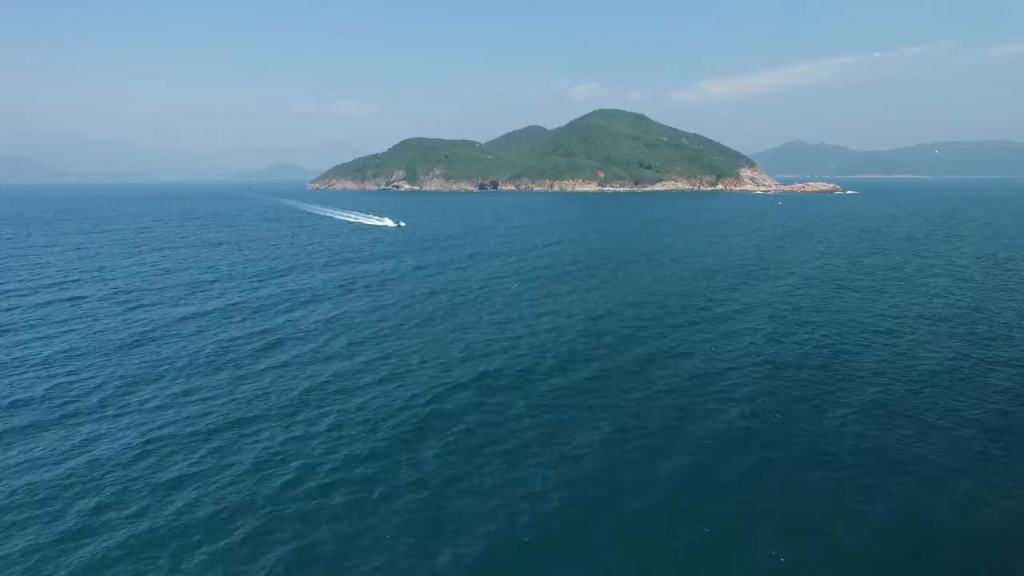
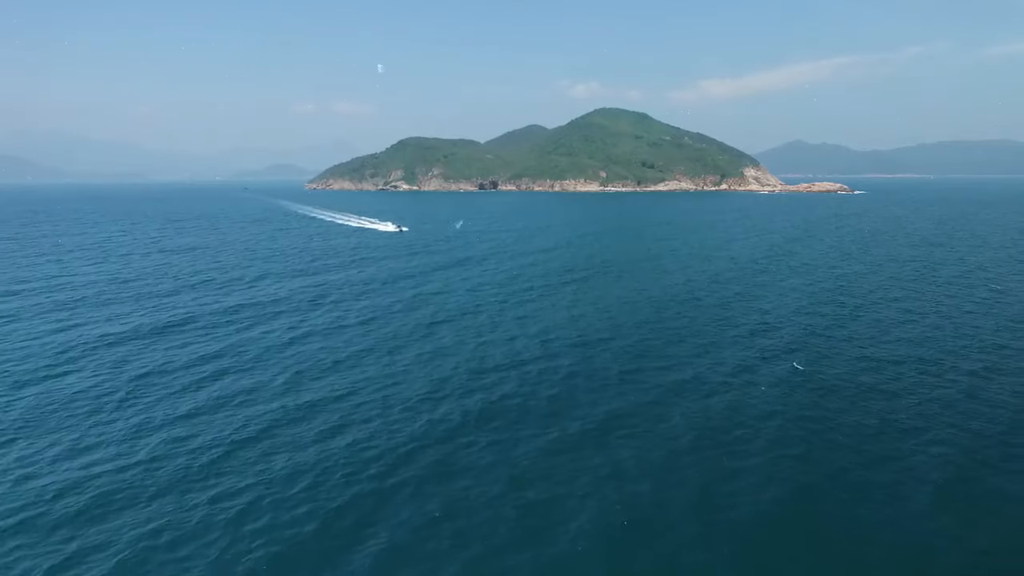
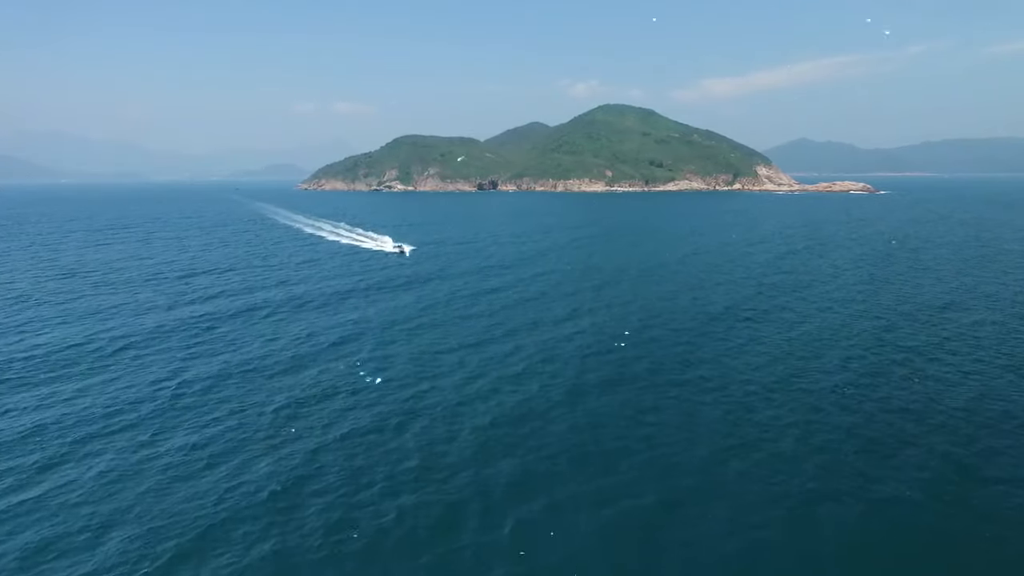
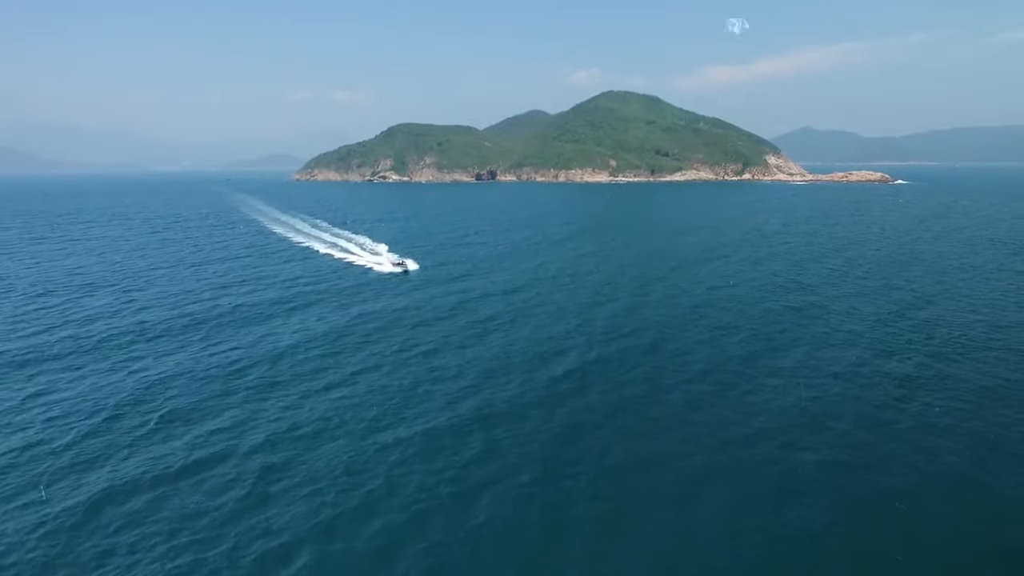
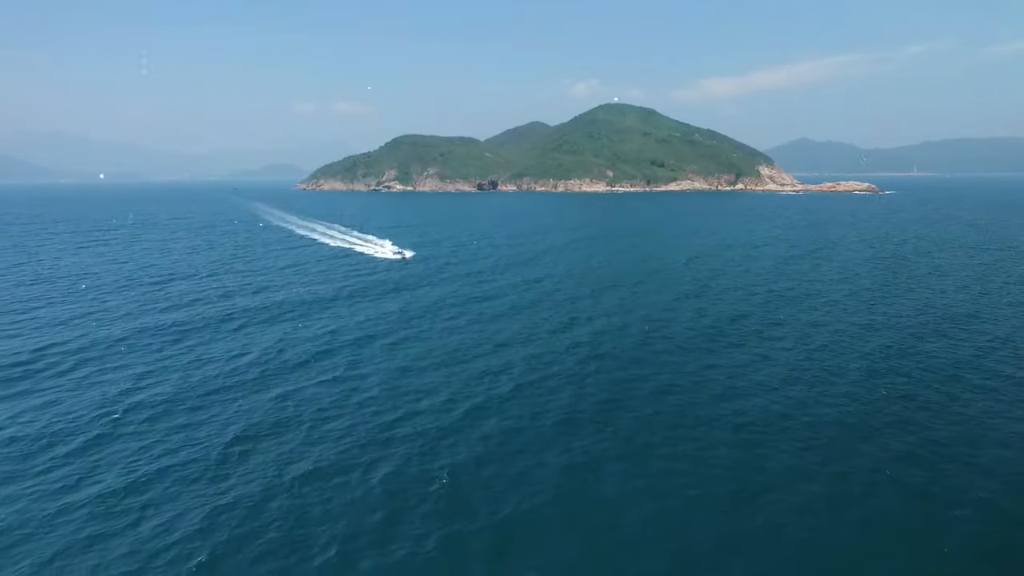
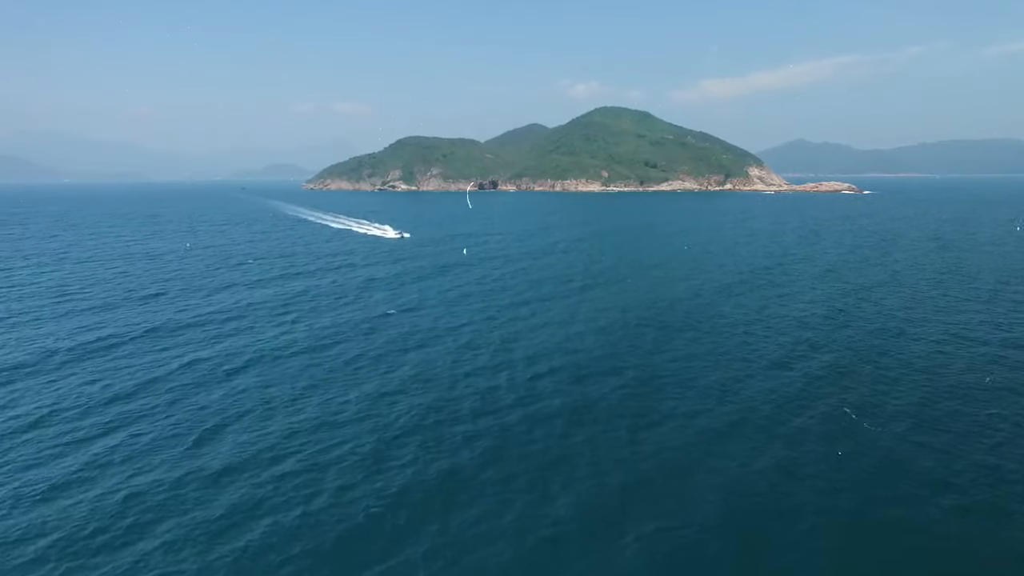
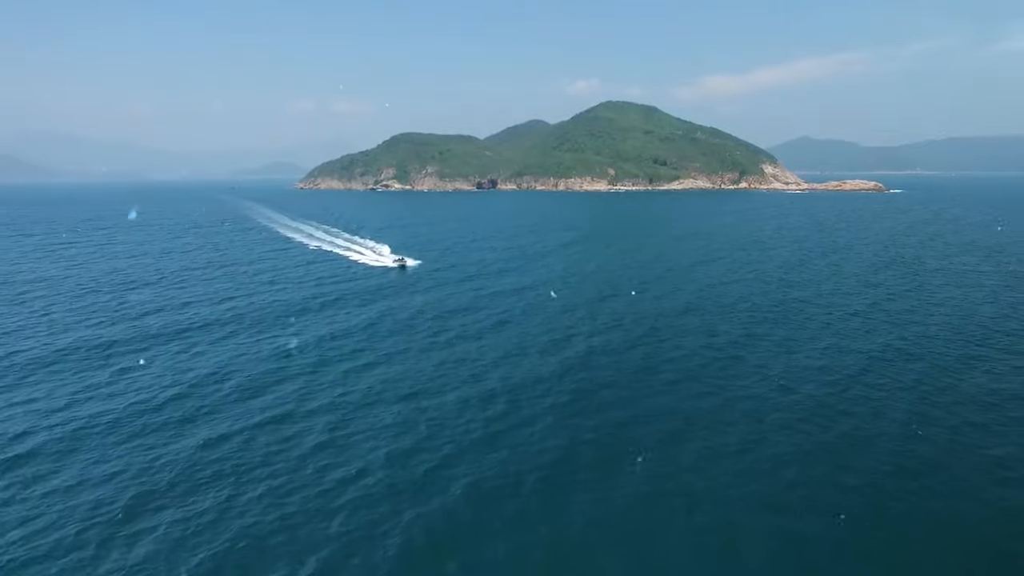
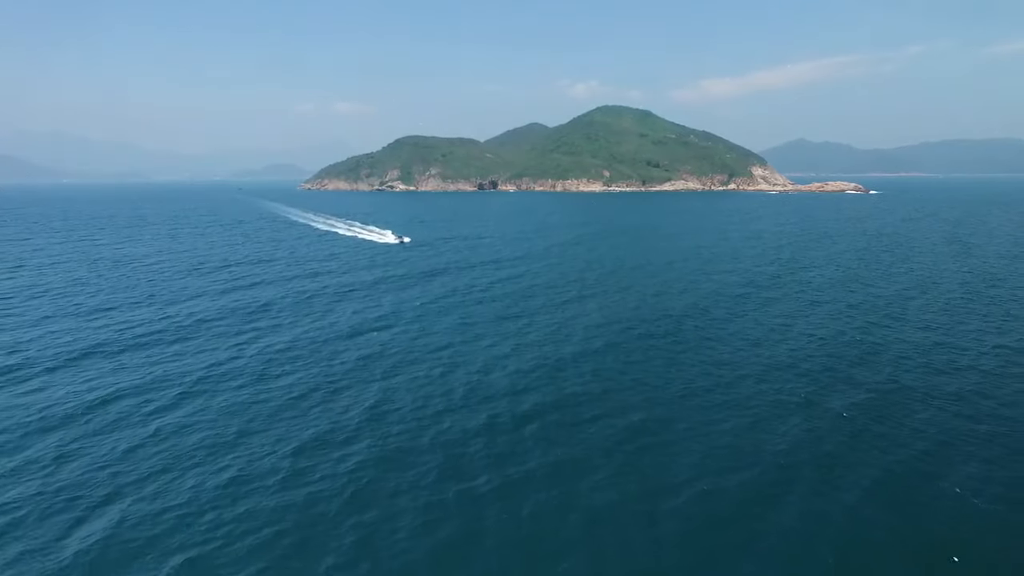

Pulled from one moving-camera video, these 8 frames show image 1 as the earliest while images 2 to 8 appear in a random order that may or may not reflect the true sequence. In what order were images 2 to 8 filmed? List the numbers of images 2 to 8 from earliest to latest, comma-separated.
2, 6, 8, 3, 5, 7, 4
